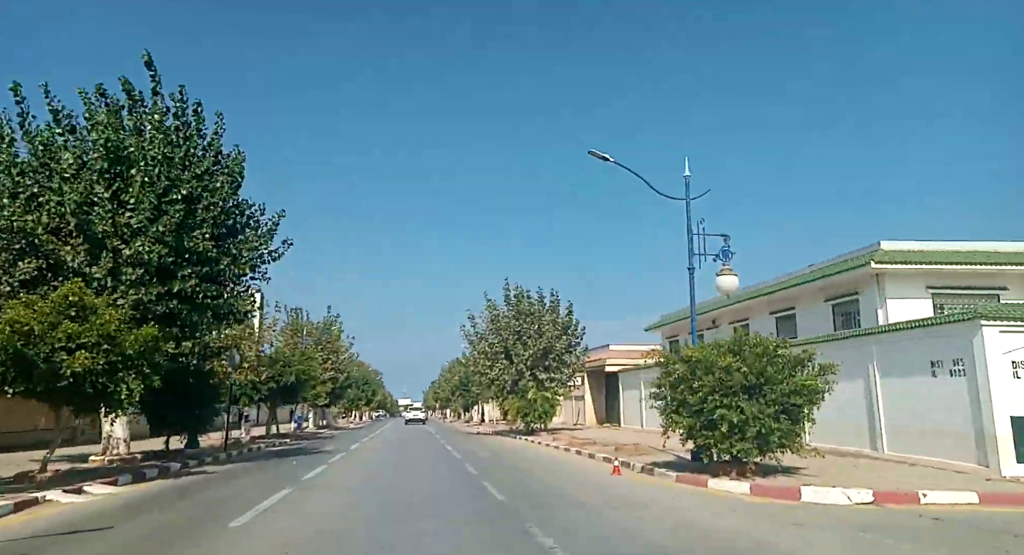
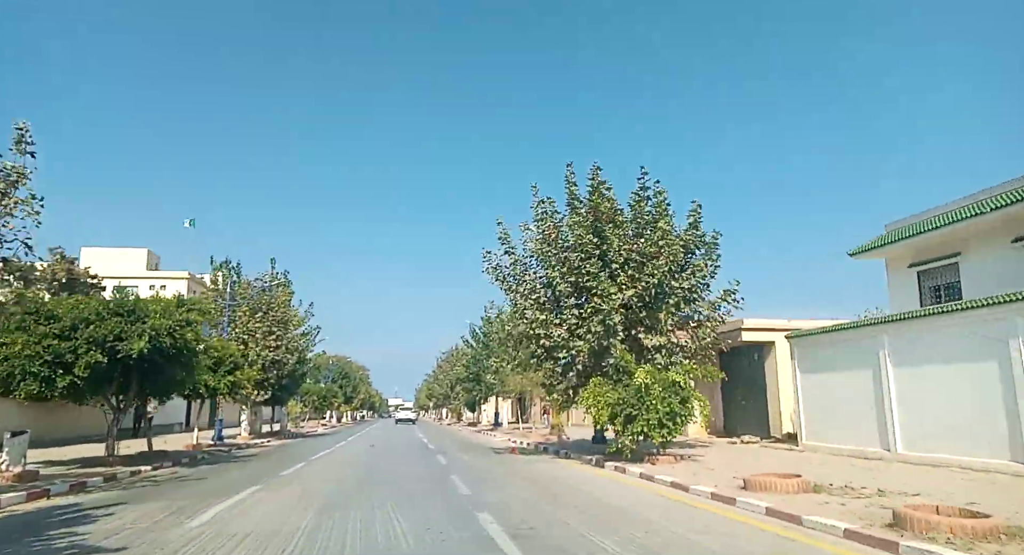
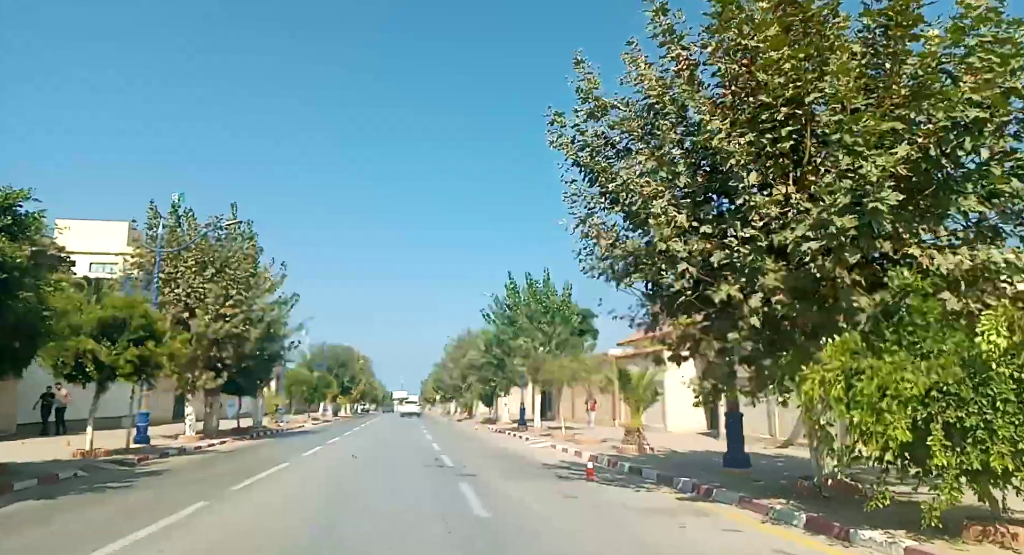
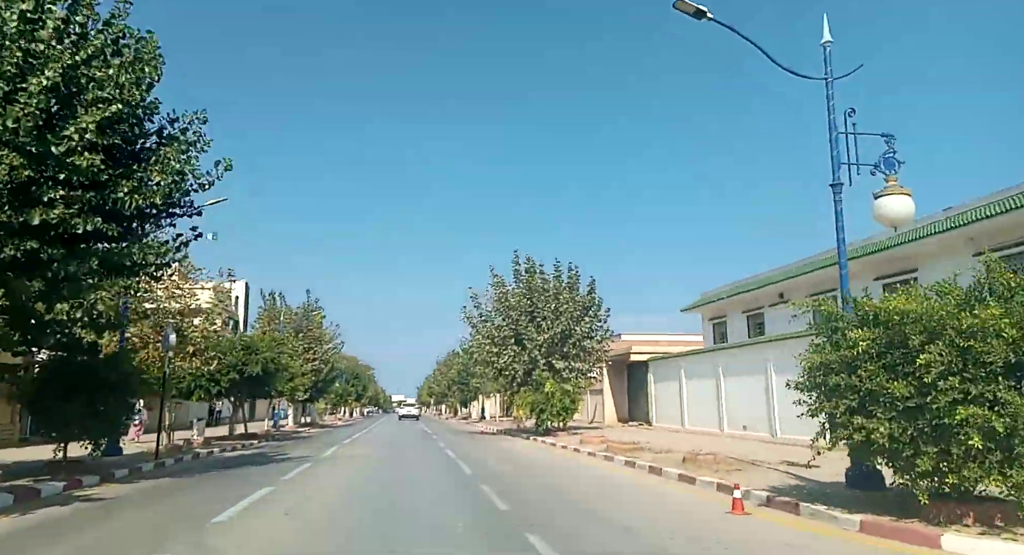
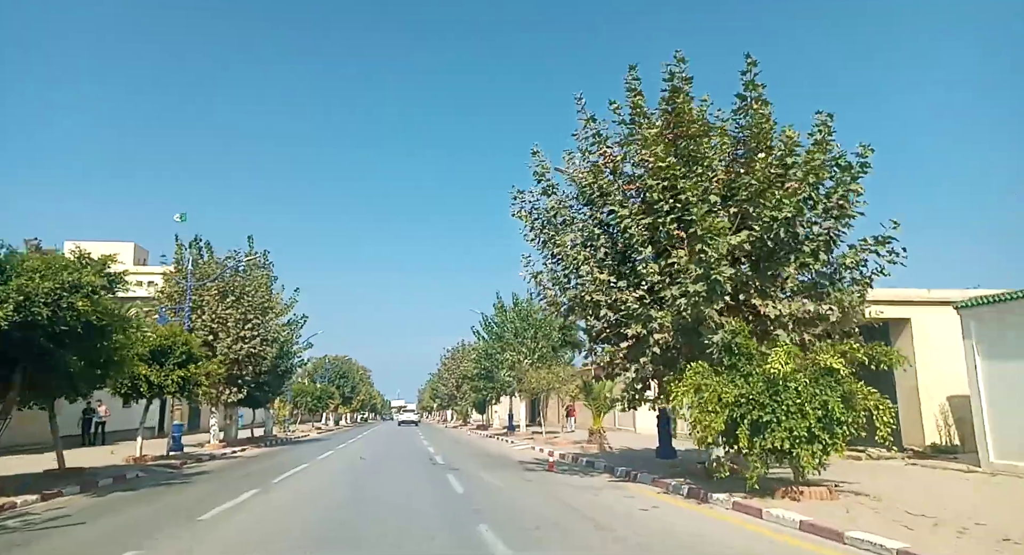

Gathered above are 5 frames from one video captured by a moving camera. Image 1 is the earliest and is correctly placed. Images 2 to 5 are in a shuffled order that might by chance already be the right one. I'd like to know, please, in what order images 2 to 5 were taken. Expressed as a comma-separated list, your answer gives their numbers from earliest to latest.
4, 2, 5, 3
